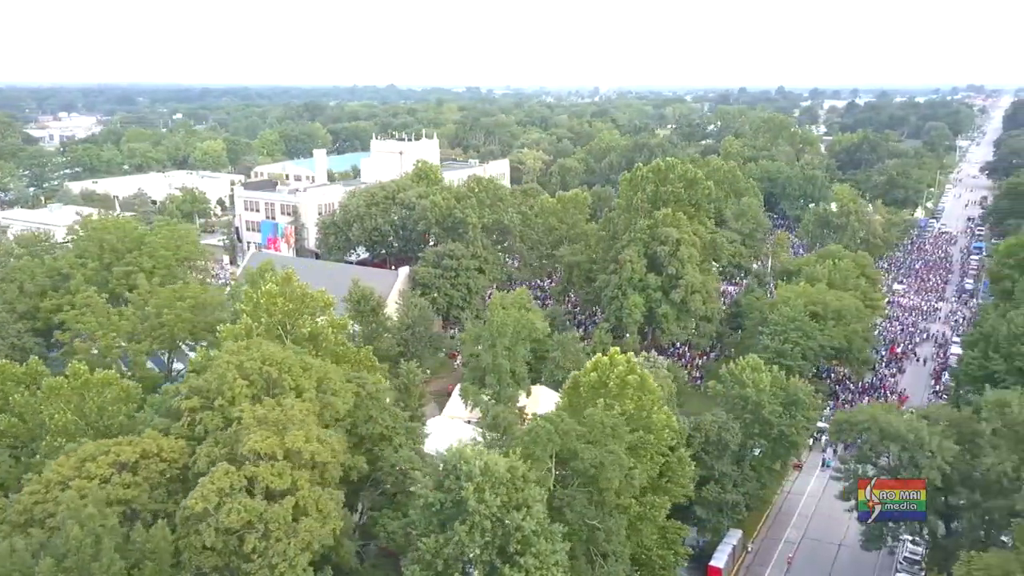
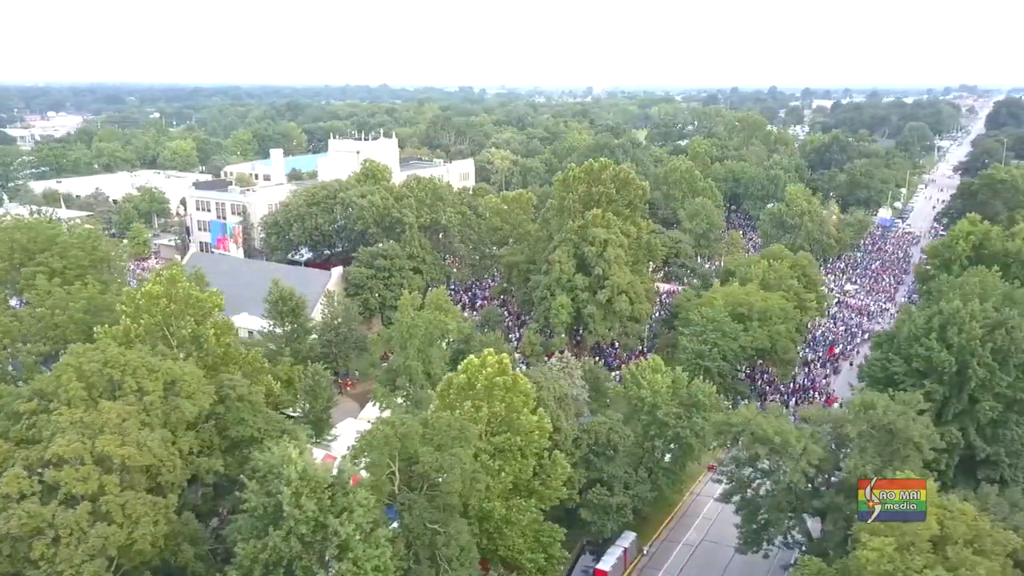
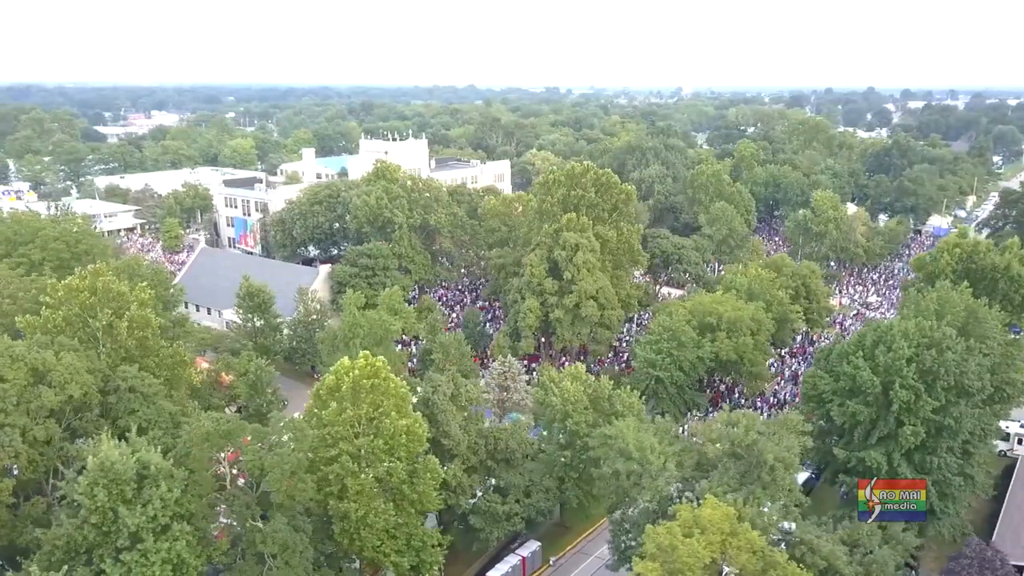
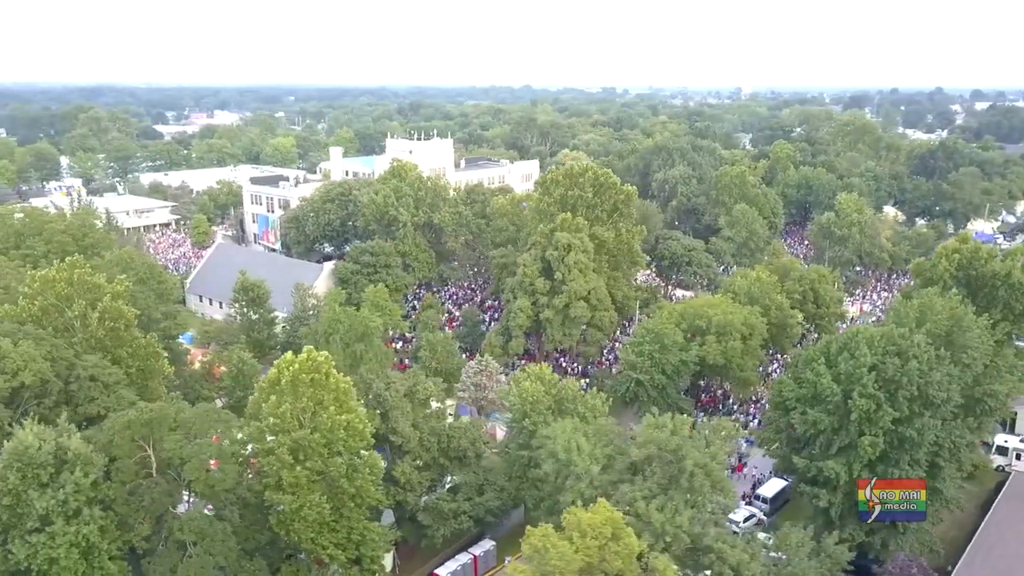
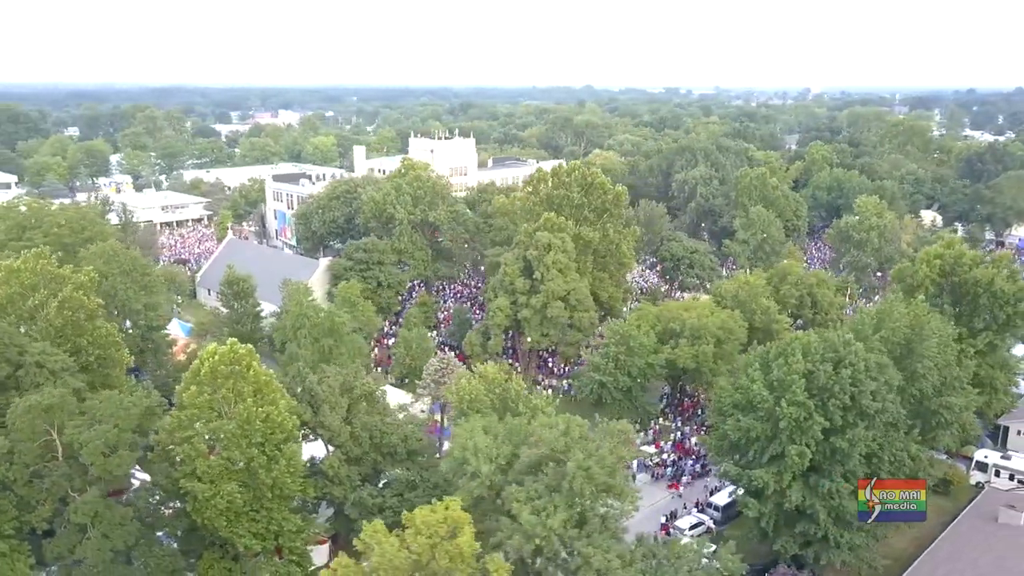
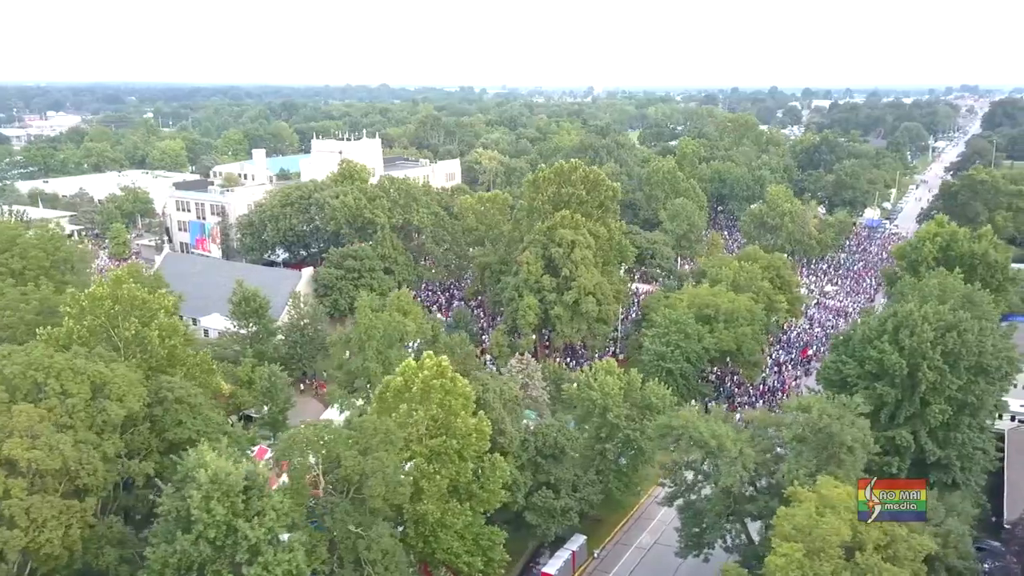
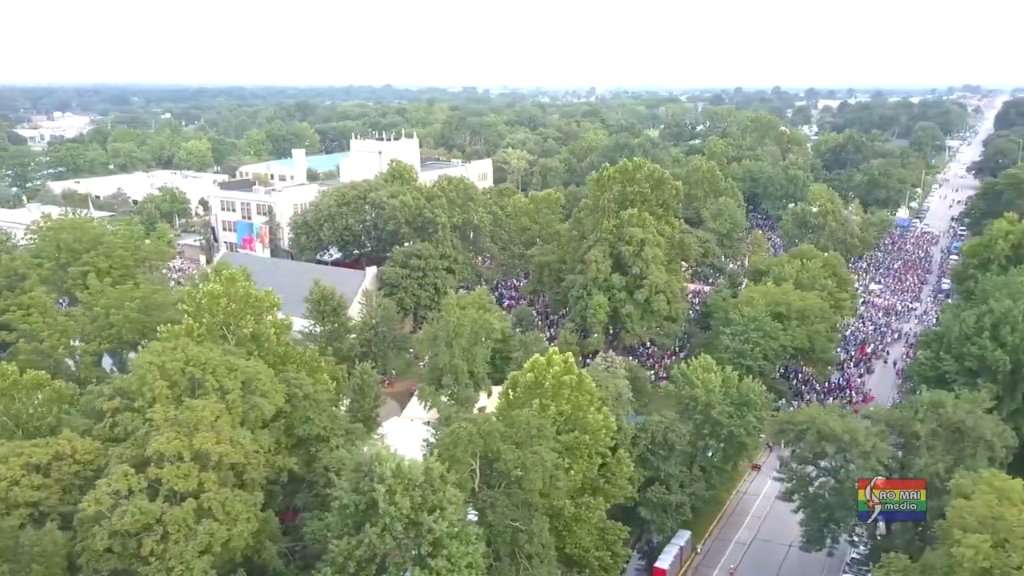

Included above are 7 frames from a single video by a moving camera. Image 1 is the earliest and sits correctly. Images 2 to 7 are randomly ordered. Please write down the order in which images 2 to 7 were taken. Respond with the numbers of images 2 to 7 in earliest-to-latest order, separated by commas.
7, 2, 6, 3, 4, 5
